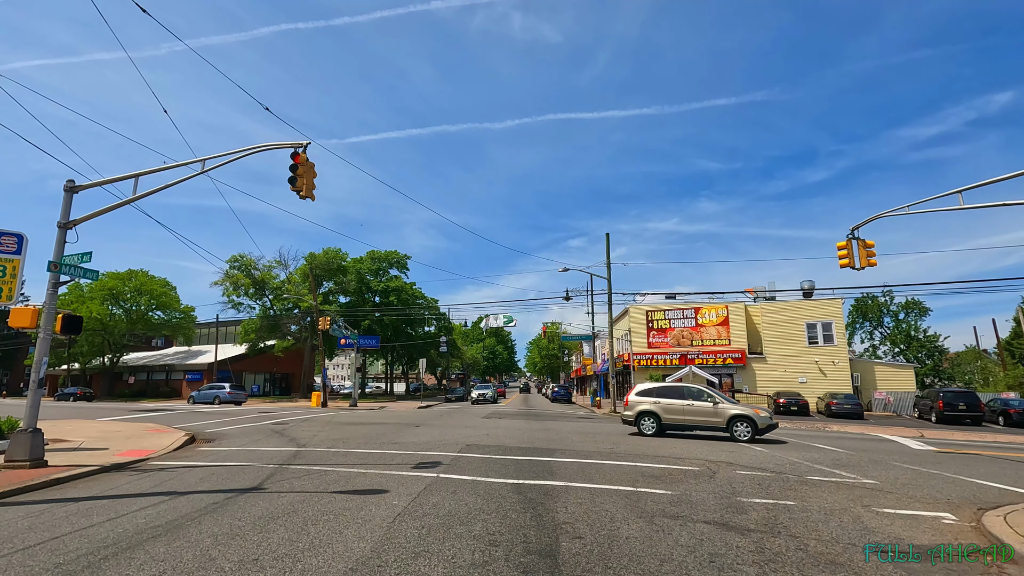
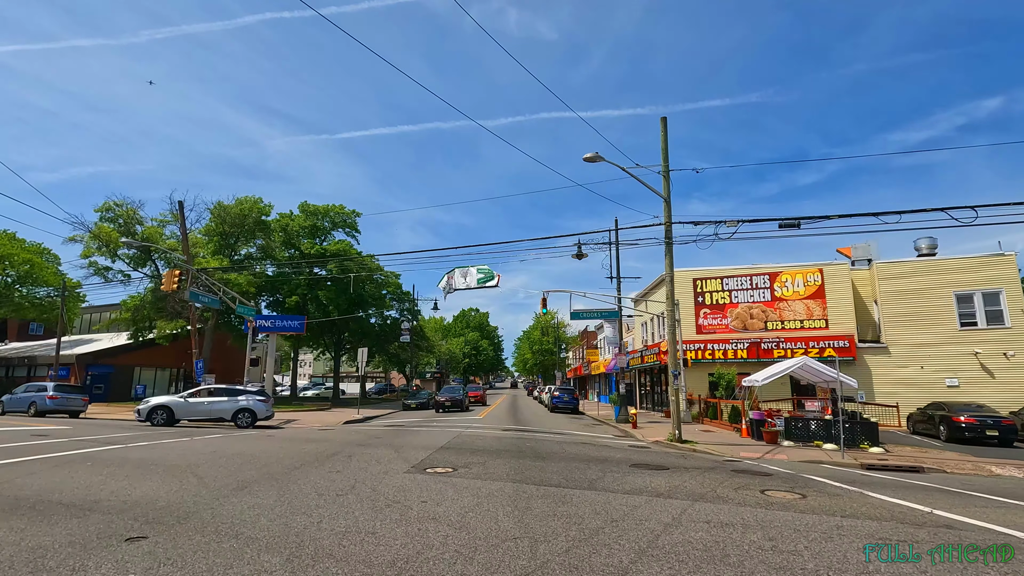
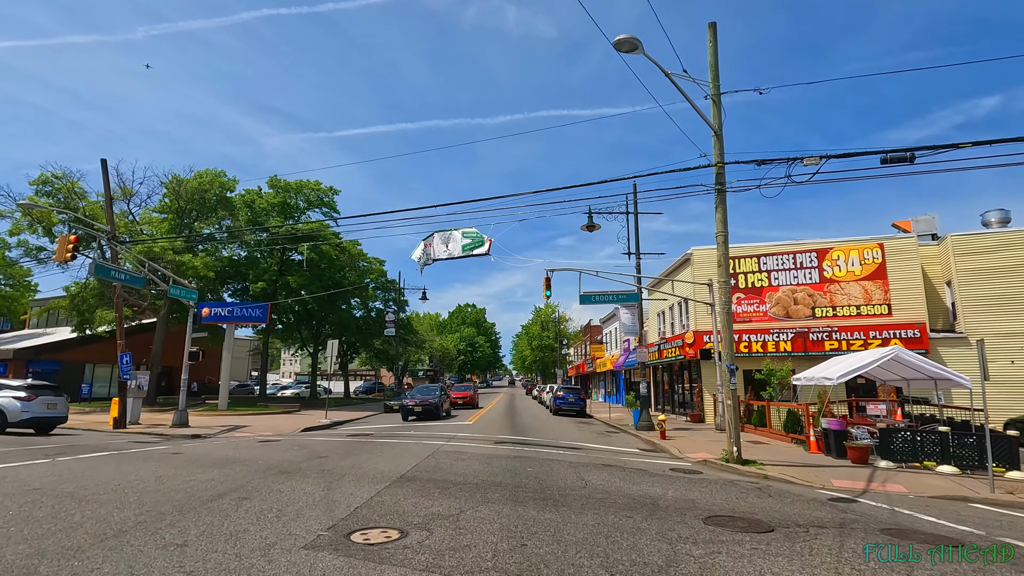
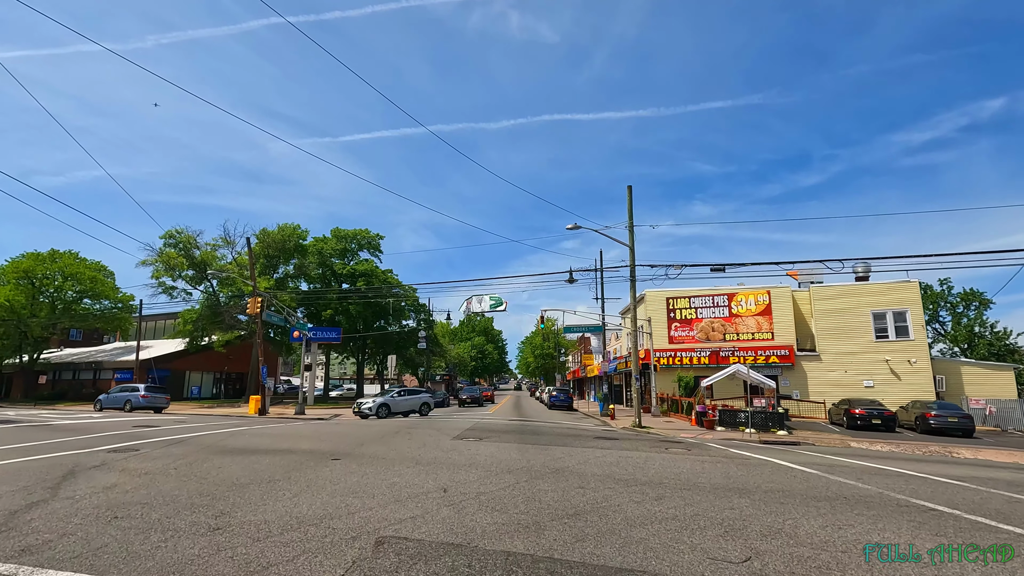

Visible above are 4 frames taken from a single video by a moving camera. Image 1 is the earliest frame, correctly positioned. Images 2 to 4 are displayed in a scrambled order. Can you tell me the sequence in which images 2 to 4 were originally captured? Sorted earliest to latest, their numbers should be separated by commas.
4, 2, 3
